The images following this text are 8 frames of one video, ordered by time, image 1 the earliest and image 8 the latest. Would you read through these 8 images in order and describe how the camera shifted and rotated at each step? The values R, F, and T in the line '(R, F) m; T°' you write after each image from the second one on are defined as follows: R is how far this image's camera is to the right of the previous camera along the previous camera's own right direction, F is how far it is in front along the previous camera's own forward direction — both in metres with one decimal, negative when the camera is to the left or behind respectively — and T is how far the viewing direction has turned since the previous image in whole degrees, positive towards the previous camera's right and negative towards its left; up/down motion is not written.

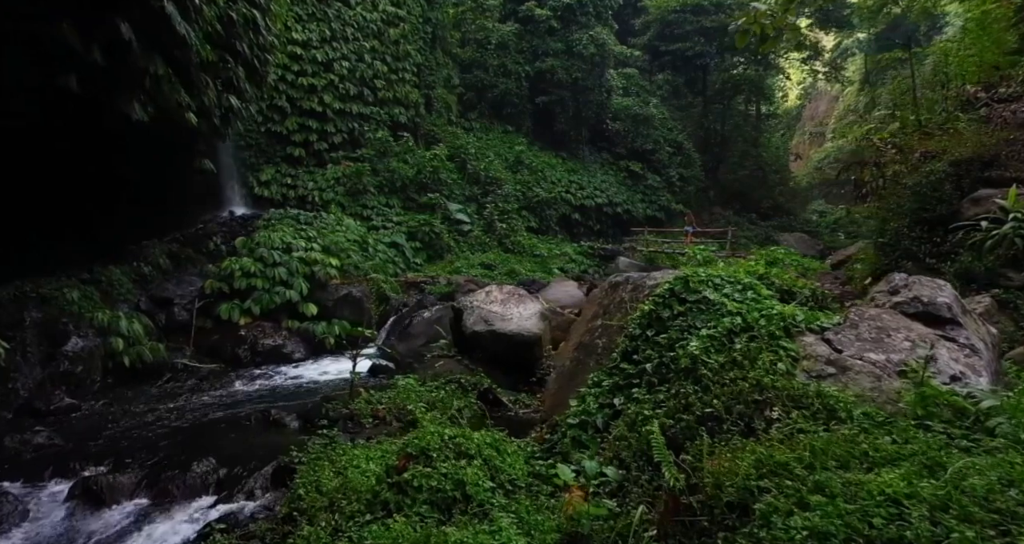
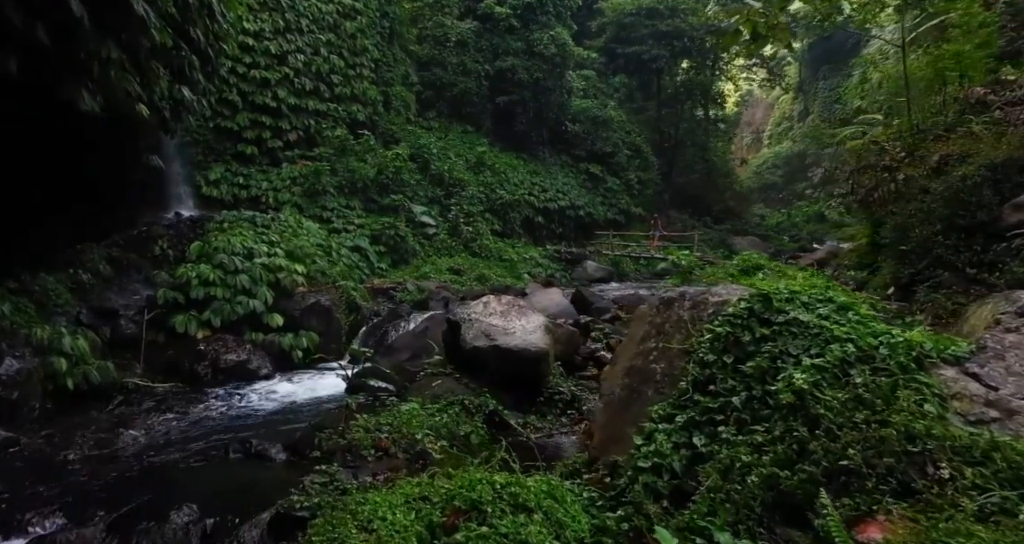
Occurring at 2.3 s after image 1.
(-0.5, +0.4) m; +5°
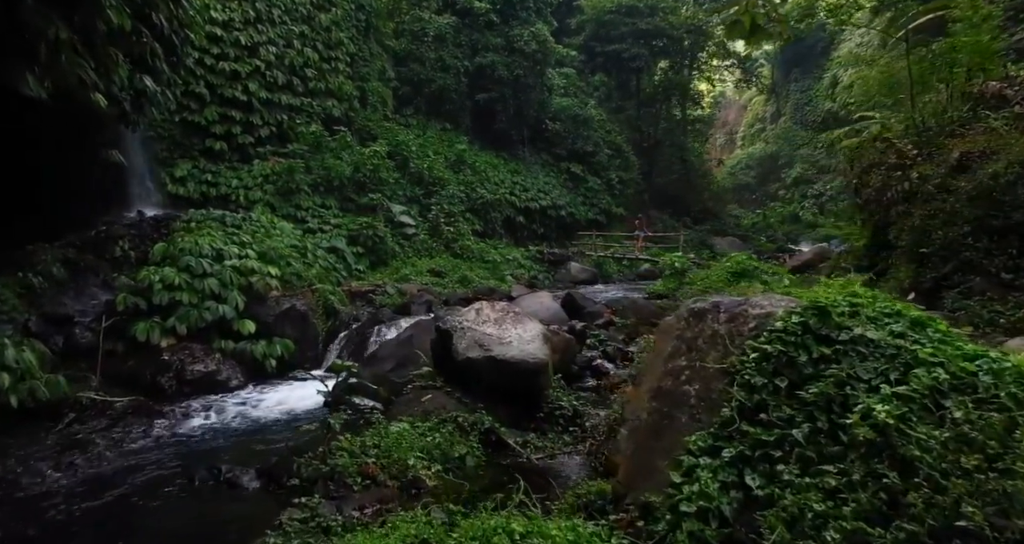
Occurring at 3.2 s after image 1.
(-0.2, +0.4) m; +2°
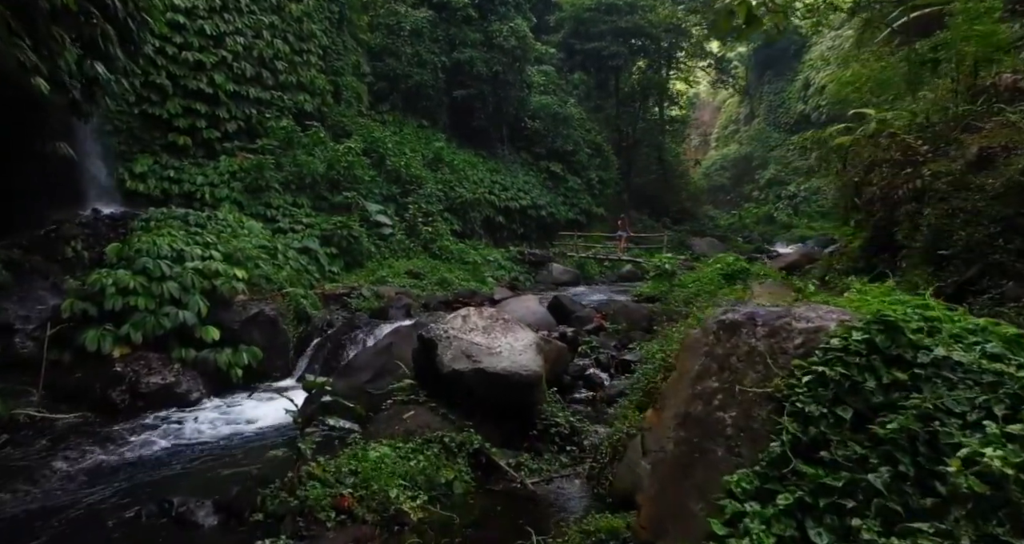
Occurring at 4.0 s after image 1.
(-0.1, +0.4) m; +2°
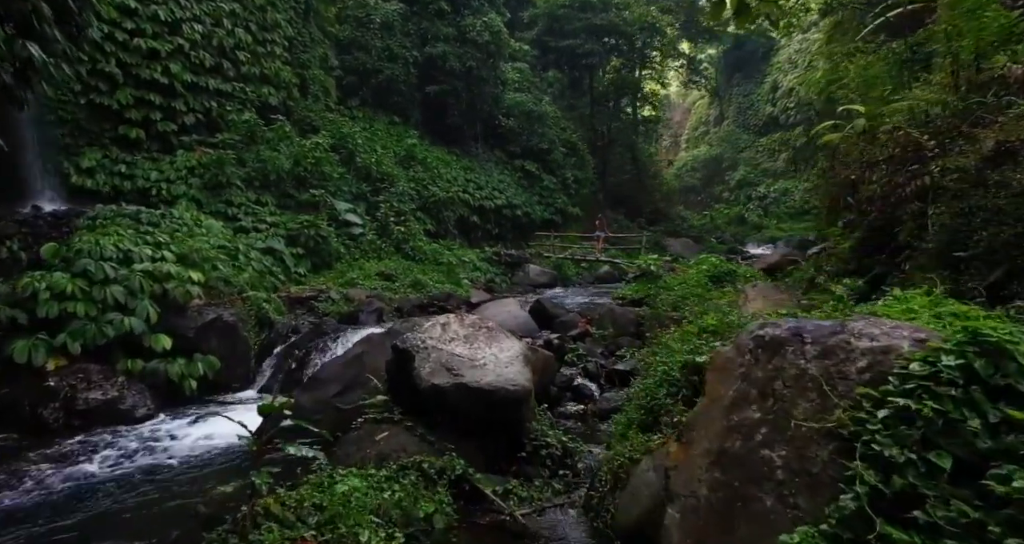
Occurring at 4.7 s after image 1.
(-0.1, +0.4) m; +3°
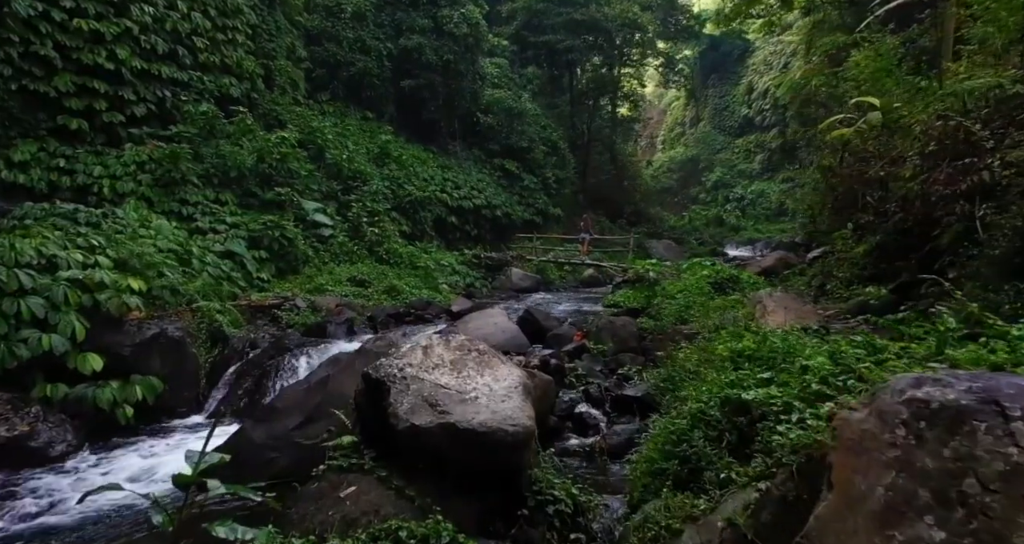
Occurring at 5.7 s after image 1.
(-0.1, +0.7) m; +2°
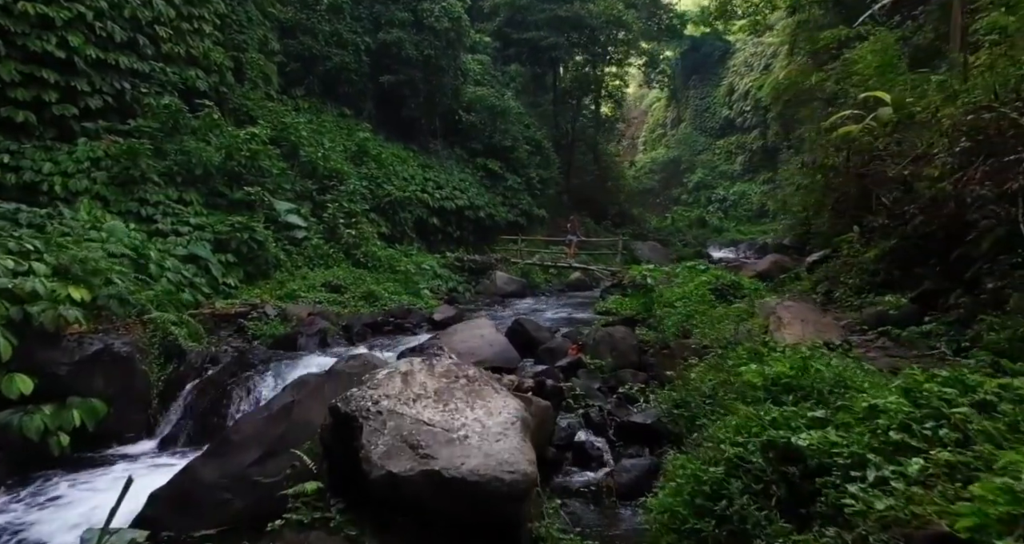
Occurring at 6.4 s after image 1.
(-0.1, +0.5) m; +2°
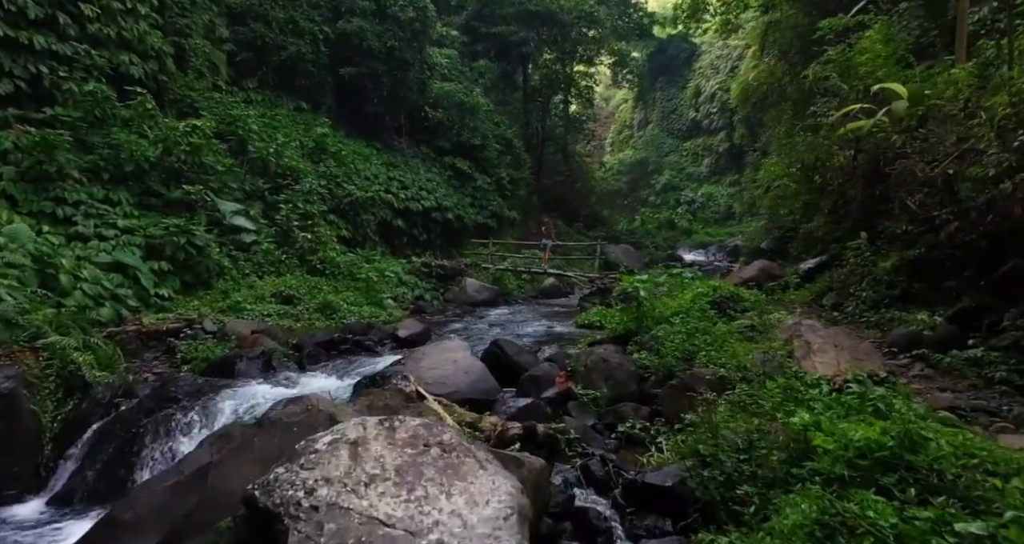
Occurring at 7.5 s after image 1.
(-0.1, +0.9) m; +3°
